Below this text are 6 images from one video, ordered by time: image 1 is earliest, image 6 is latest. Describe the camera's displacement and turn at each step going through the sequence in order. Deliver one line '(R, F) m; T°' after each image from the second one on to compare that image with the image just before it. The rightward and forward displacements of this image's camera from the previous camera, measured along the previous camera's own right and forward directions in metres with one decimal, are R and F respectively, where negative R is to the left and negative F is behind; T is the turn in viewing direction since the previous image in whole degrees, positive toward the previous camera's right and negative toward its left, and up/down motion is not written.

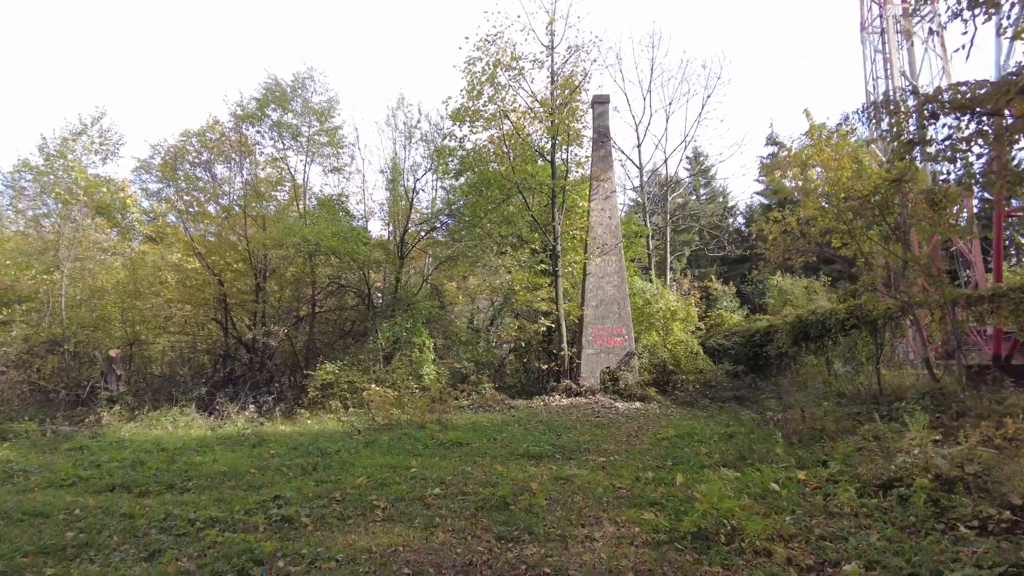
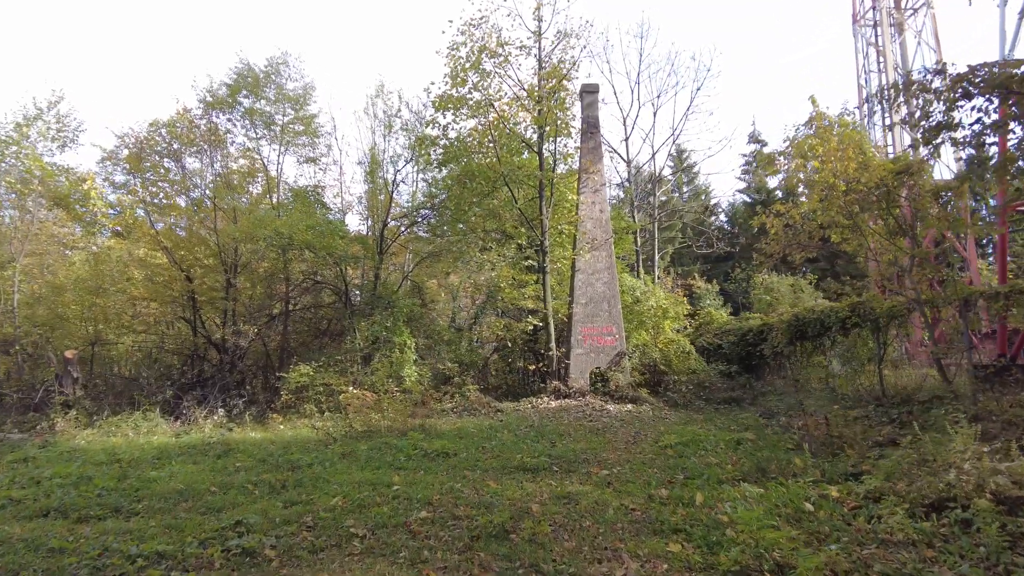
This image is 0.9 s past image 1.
(-0.2, +0.7) m; +2°
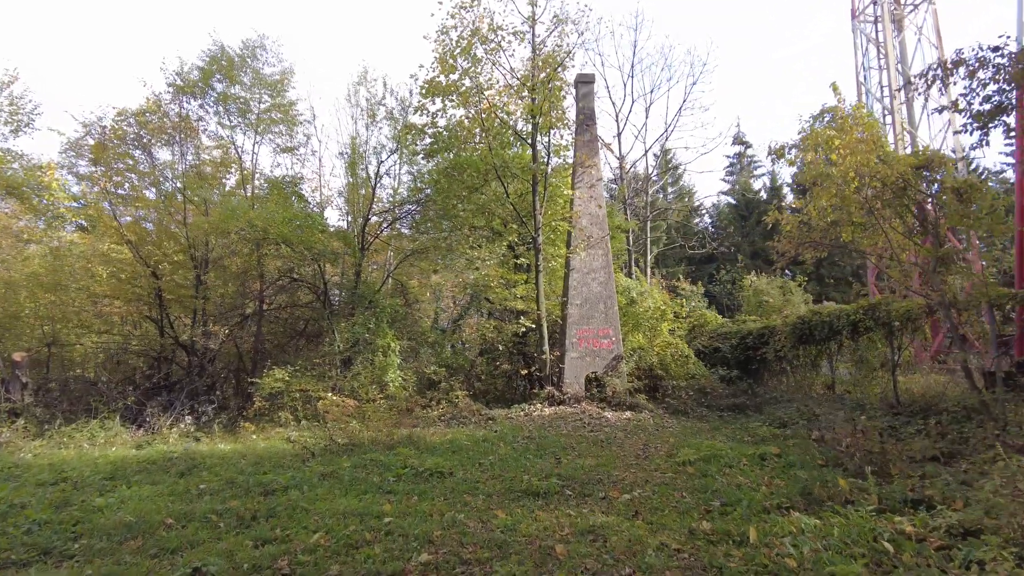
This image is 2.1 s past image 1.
(-0.3, +0.9) m; +2°
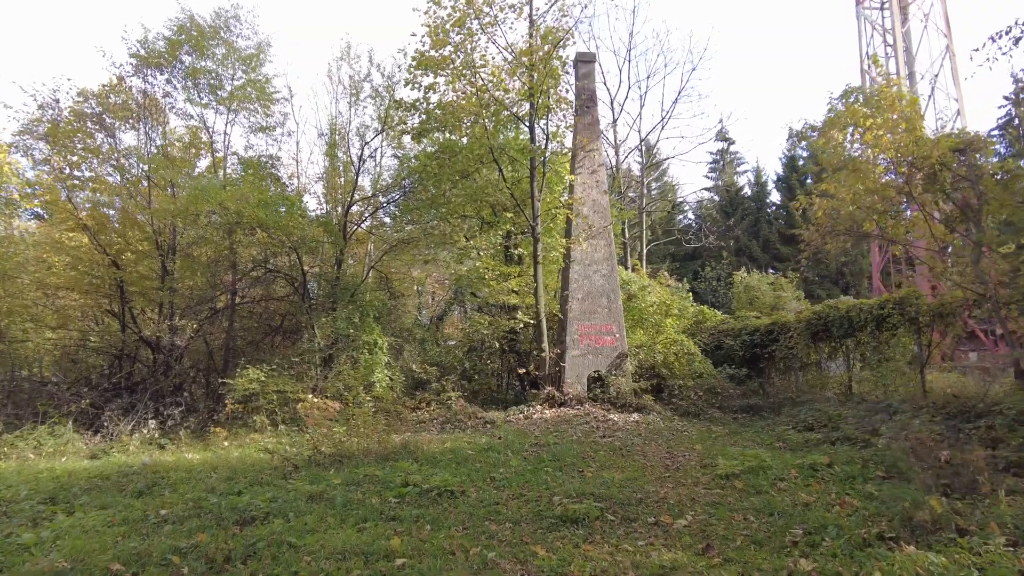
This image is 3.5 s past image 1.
(-0.5, +1.0) m; +2°
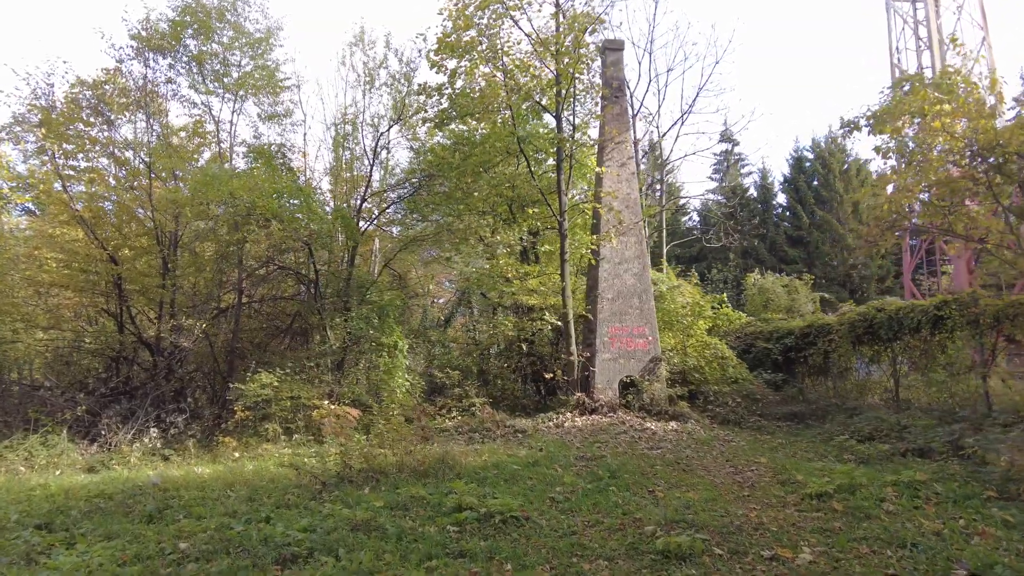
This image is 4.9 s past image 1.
(-0.7, +0.8) m; +1°
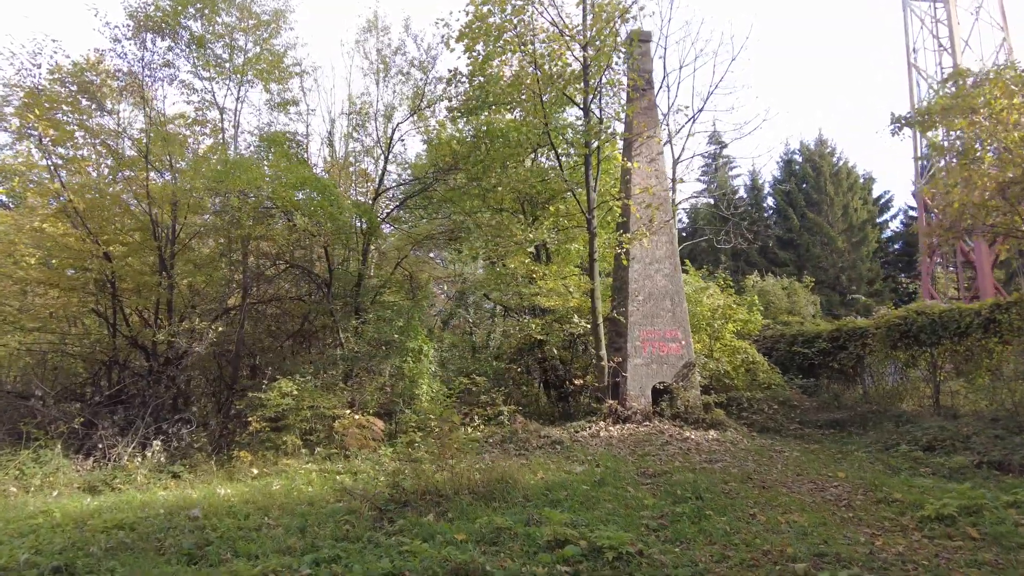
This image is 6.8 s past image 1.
(-1.0, +0.7) m; +2°
